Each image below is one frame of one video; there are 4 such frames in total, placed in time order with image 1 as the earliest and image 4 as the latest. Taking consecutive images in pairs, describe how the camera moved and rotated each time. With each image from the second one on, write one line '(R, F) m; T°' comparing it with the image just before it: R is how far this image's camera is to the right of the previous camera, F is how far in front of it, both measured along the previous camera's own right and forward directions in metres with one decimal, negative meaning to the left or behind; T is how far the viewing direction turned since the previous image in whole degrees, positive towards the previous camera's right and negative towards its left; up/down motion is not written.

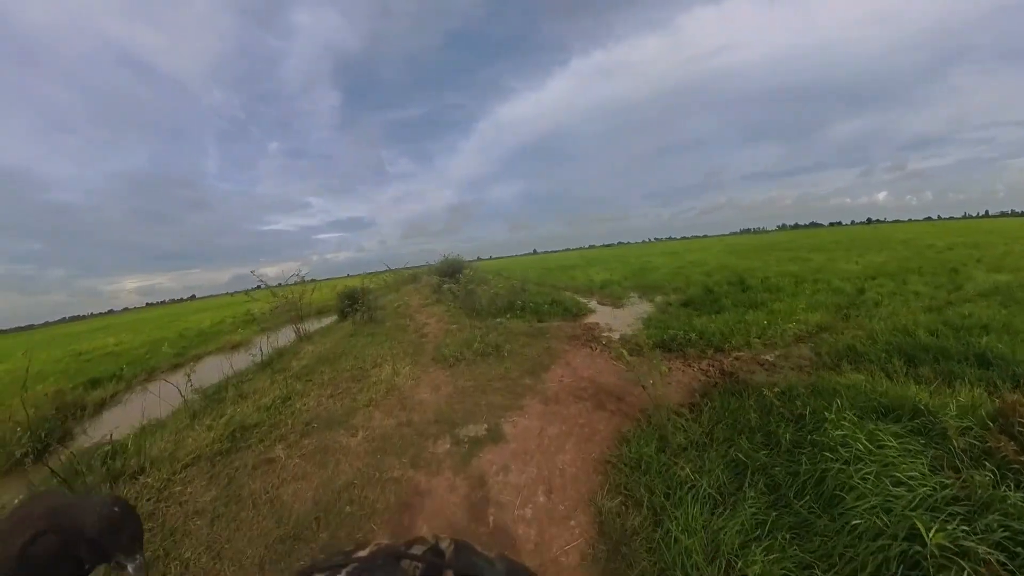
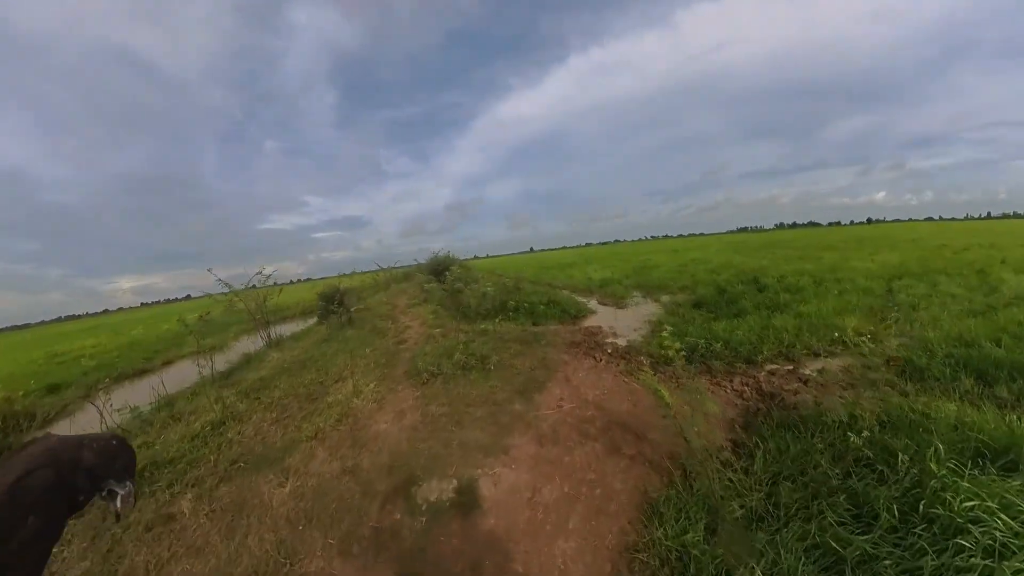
(+0.1, +1.5) m; 0°
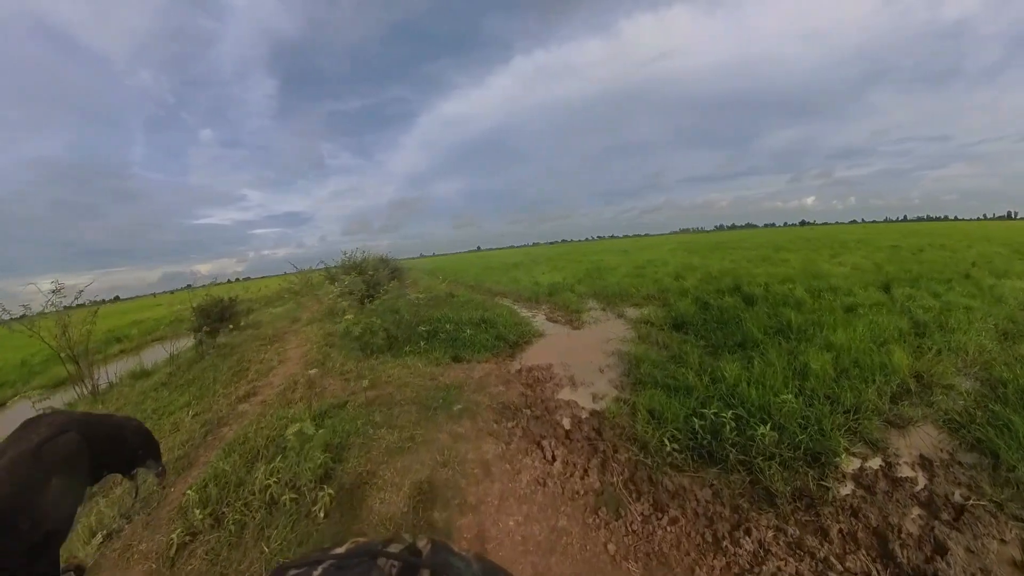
(+0.5, +3.5) m; +5°
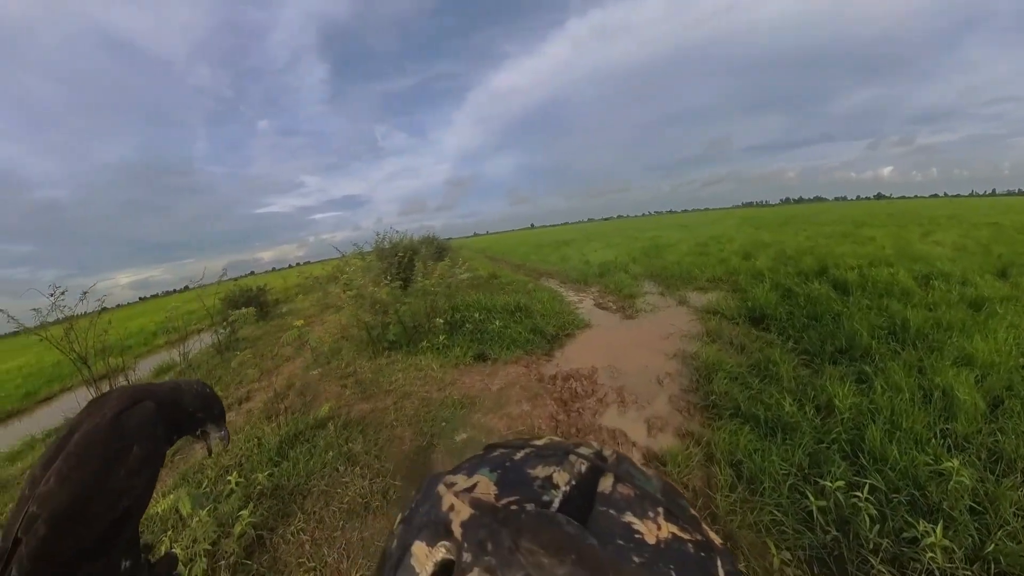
(+0.2, +1.5) m; -5°
